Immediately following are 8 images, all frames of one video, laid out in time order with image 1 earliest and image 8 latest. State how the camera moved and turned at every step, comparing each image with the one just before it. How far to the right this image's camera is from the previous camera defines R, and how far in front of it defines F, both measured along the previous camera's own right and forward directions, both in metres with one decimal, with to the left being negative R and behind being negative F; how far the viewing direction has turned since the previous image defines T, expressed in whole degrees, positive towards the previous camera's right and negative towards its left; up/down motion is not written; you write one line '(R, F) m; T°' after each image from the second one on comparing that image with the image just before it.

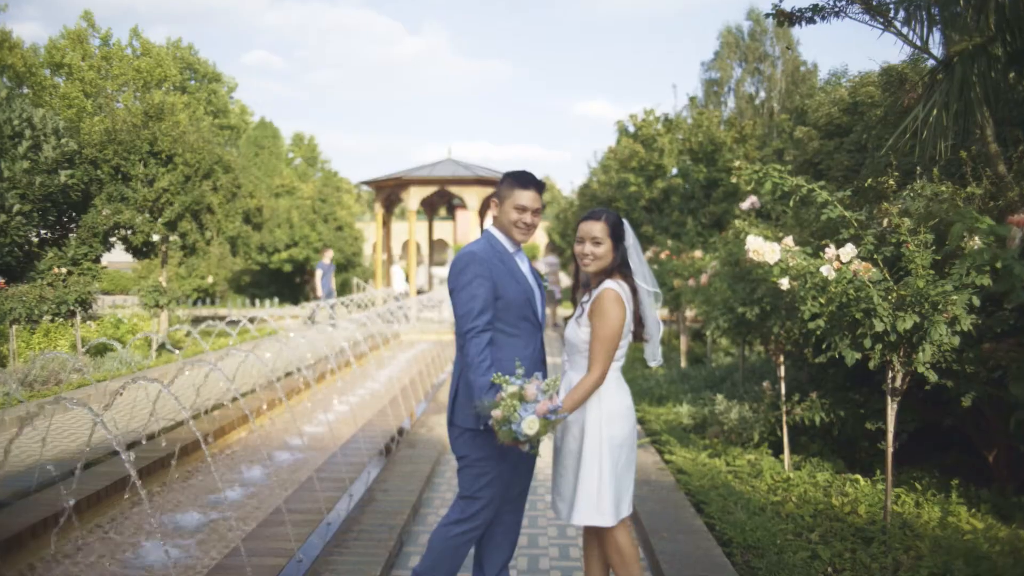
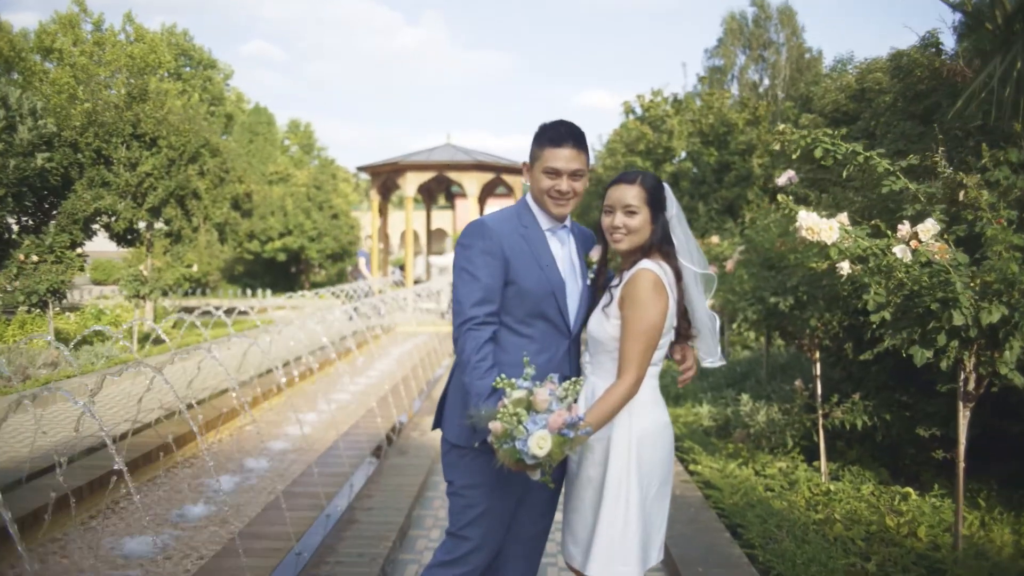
(0.0, +0.7) m; 0°
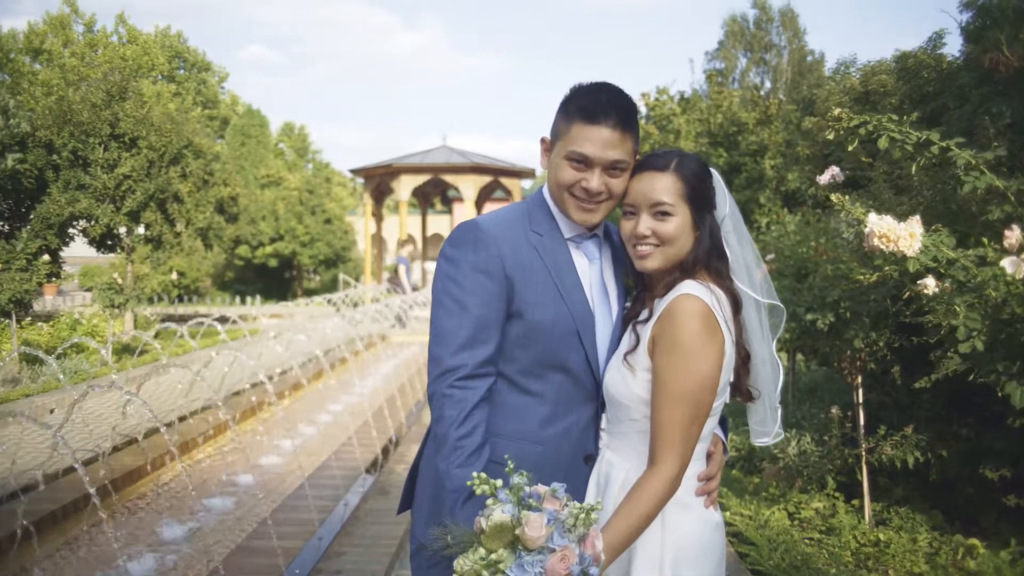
(0.0, +0.7) m; 0°
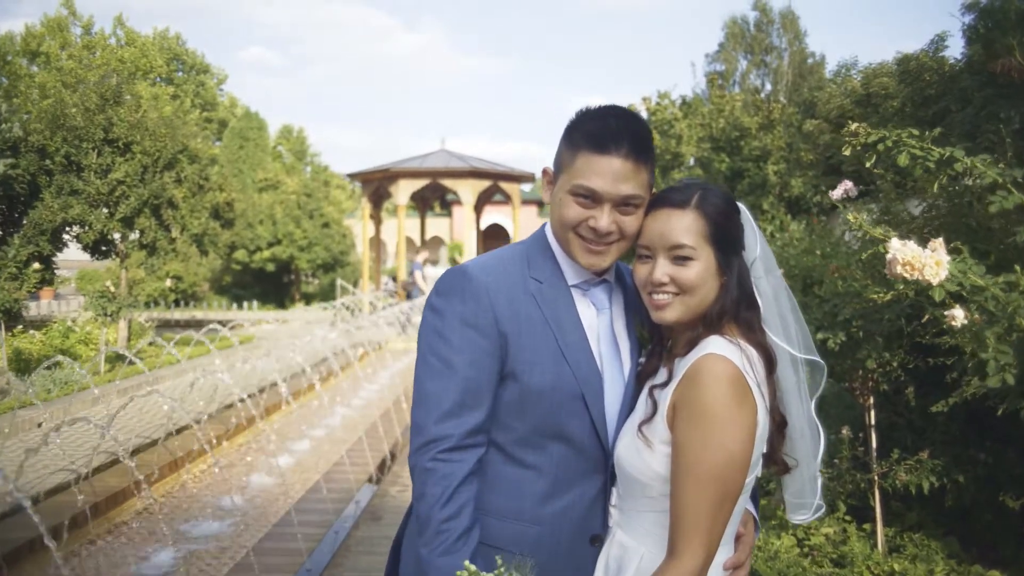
(0.0, +0.2) m; 0°
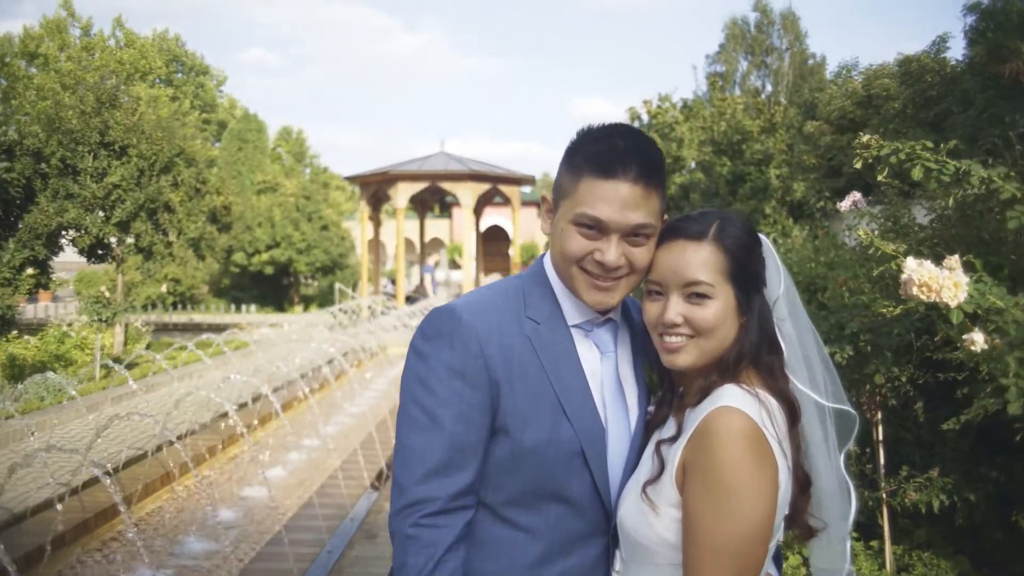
(0.0, +0.1) m; 0°
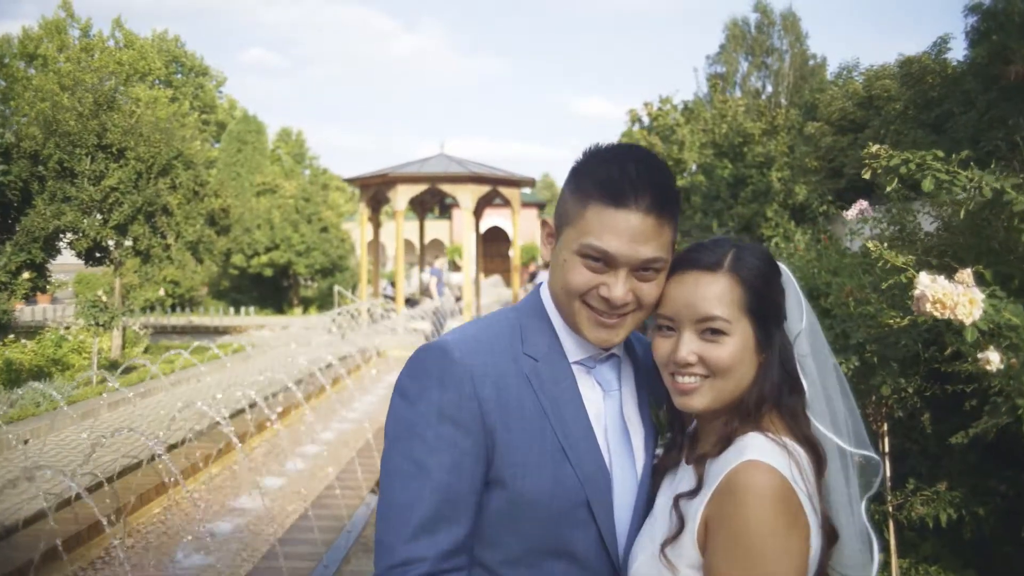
(0.0, +0.1) m; 0°
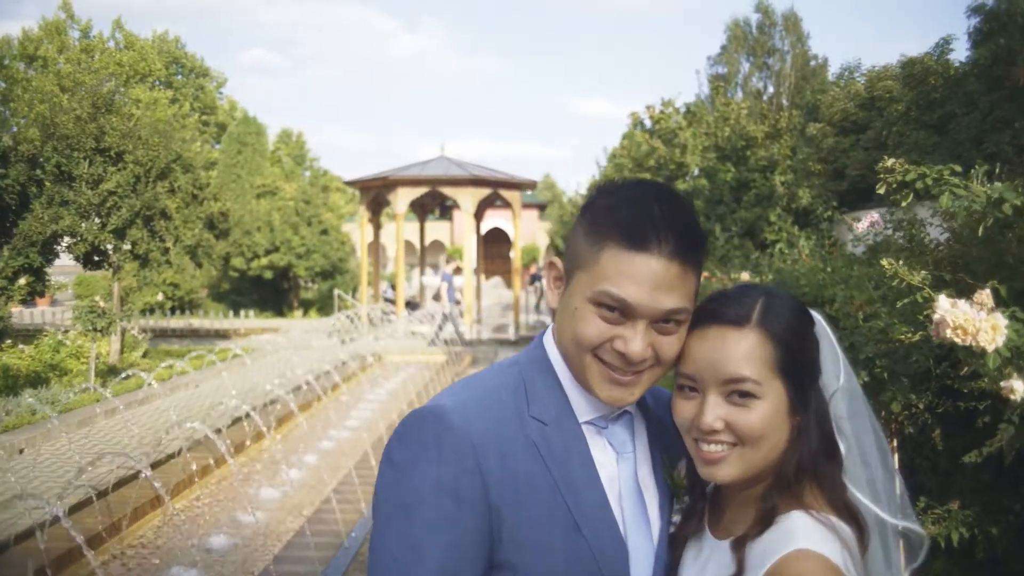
(0.0, +0.1) m; 0°
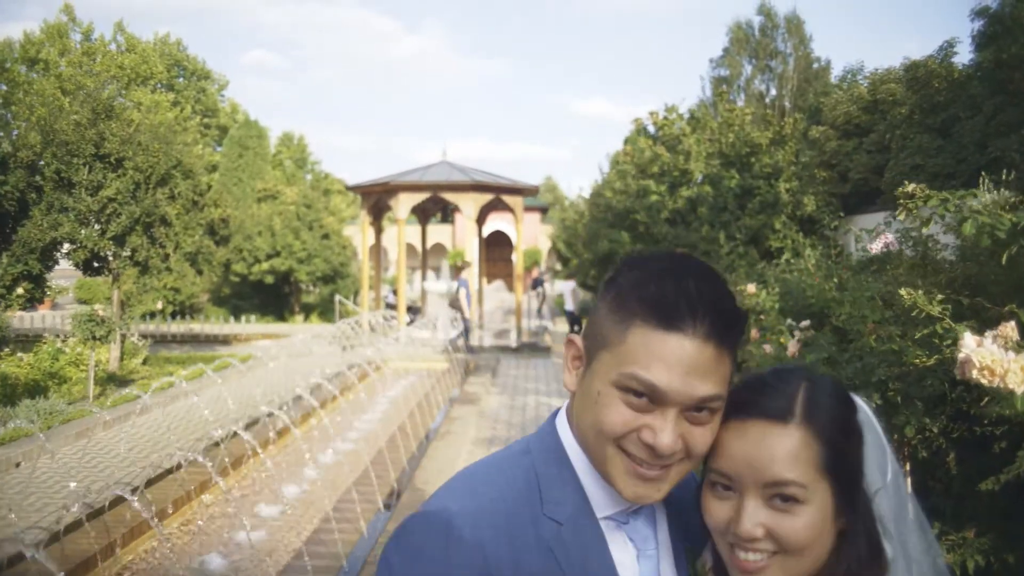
(0.0, +0.1) m; 0°
